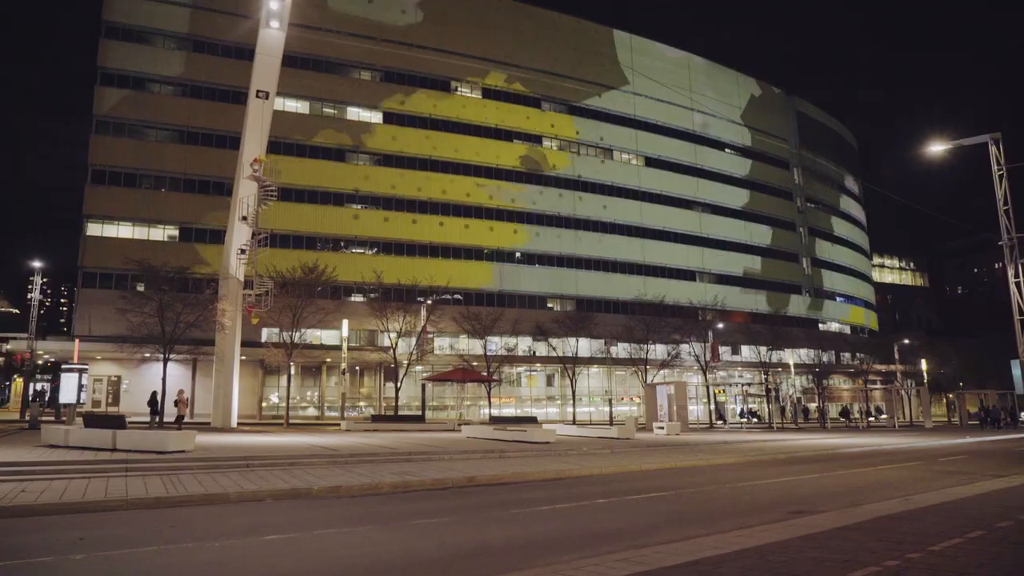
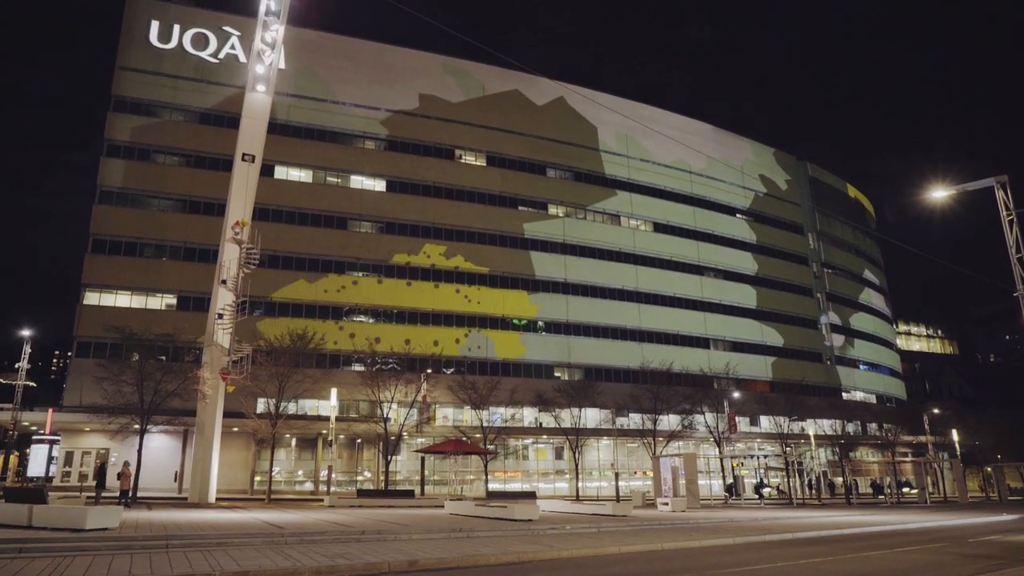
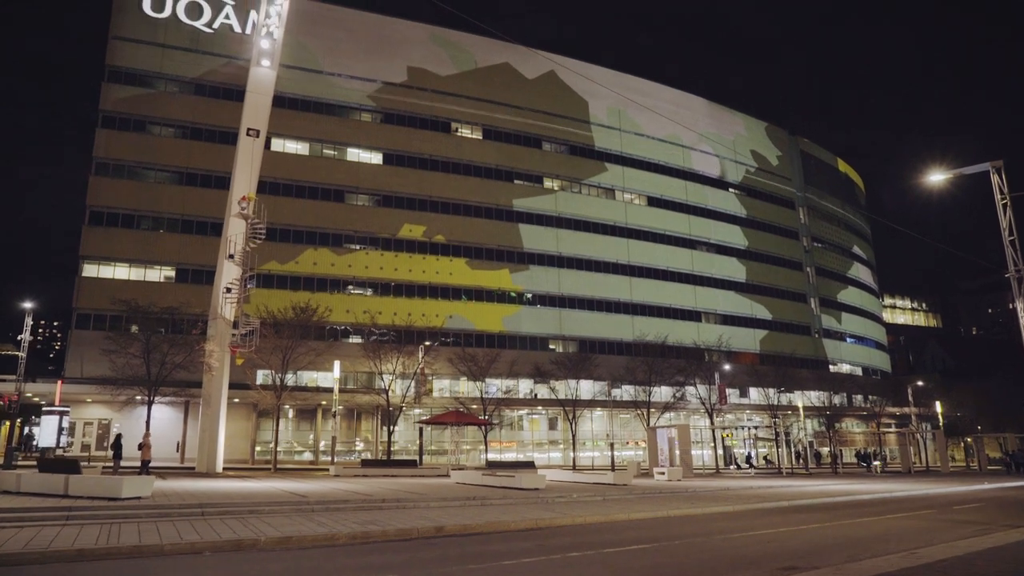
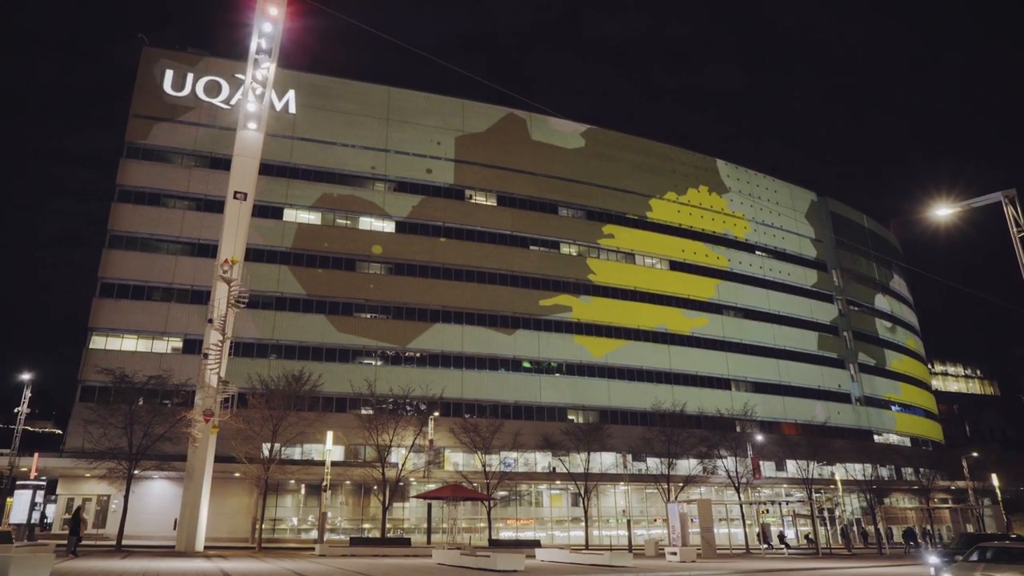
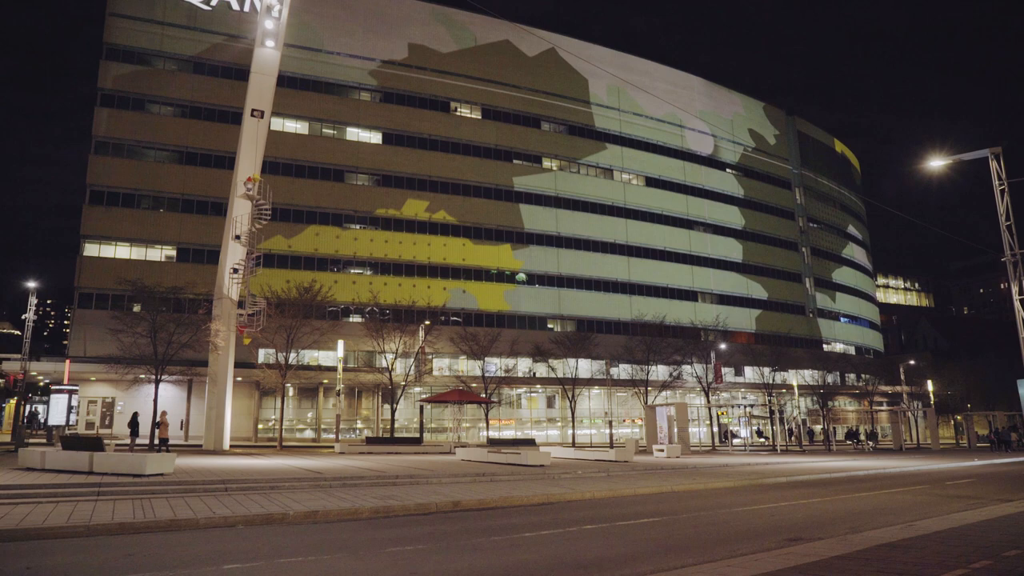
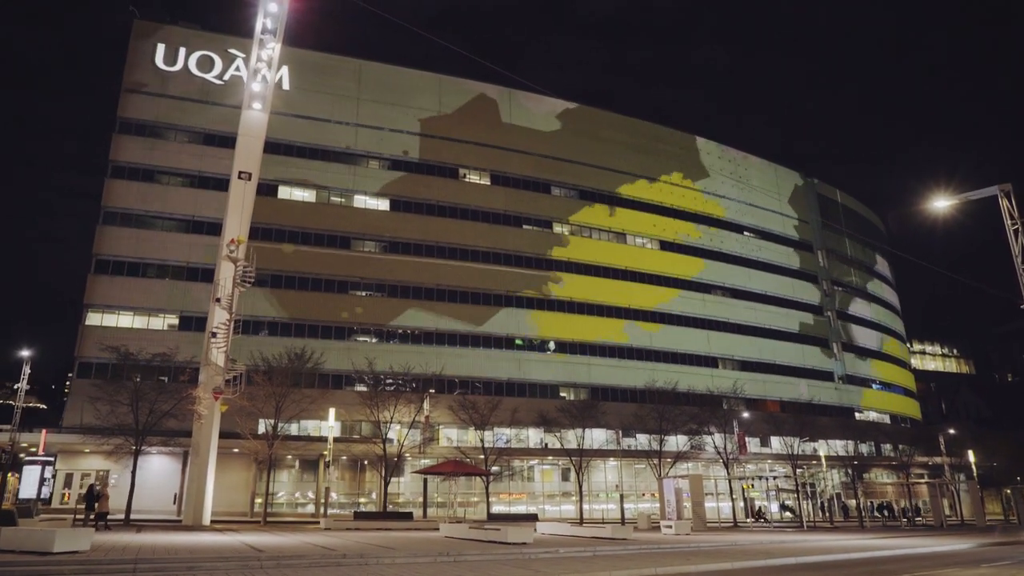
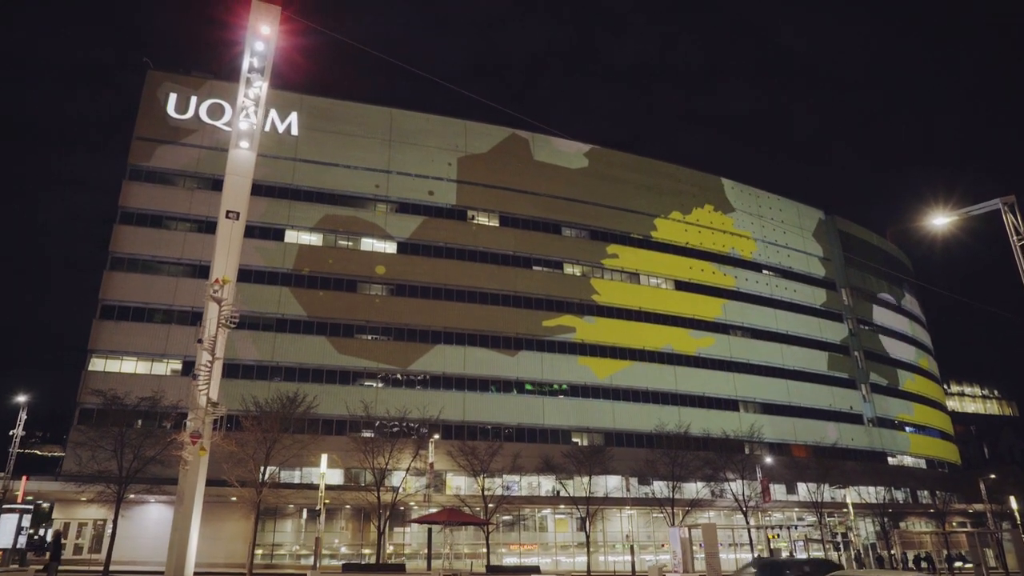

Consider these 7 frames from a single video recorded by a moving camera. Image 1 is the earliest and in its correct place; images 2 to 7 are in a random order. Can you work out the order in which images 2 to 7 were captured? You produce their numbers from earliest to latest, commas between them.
5, 3, 2, 6, 4, 7
